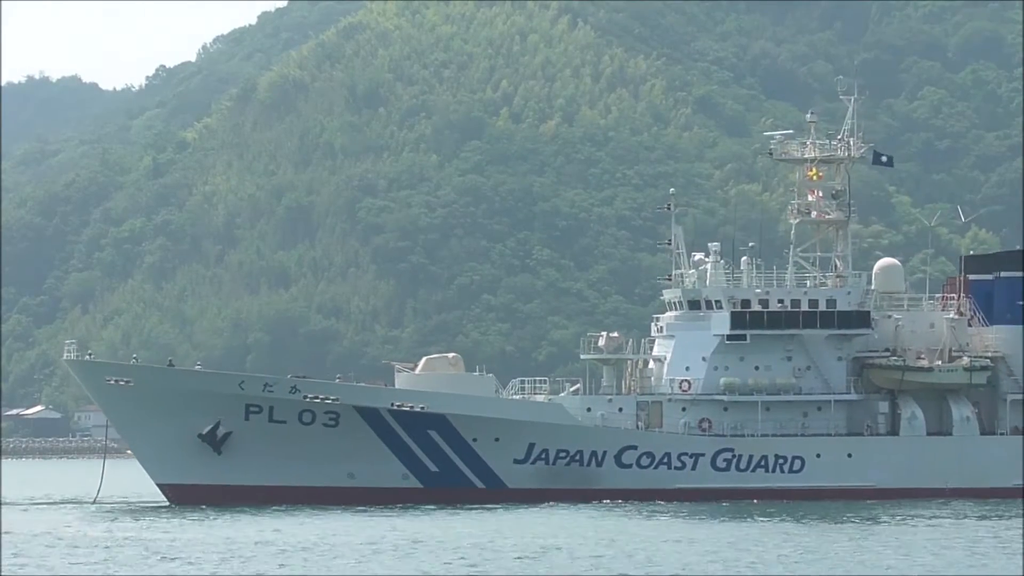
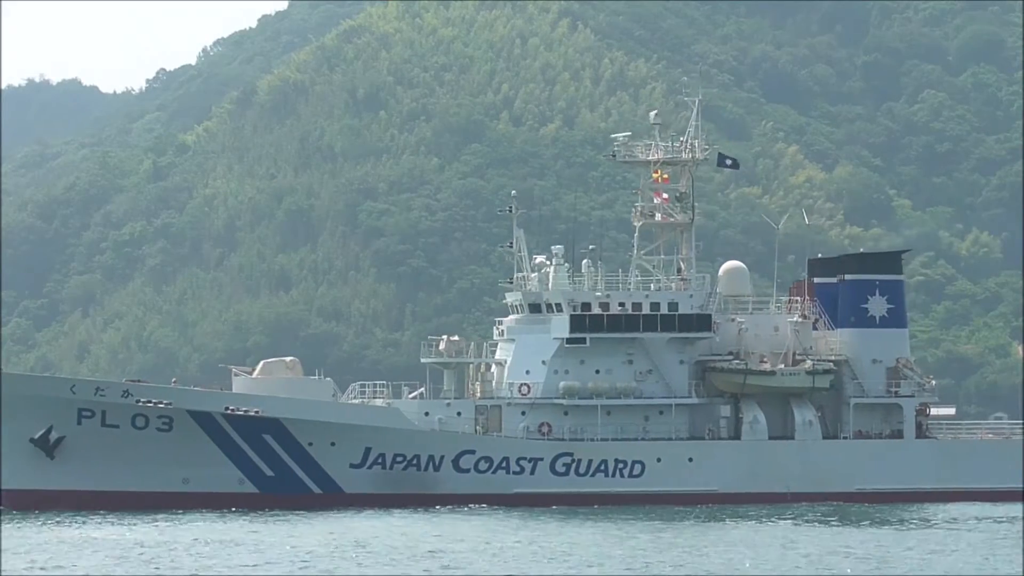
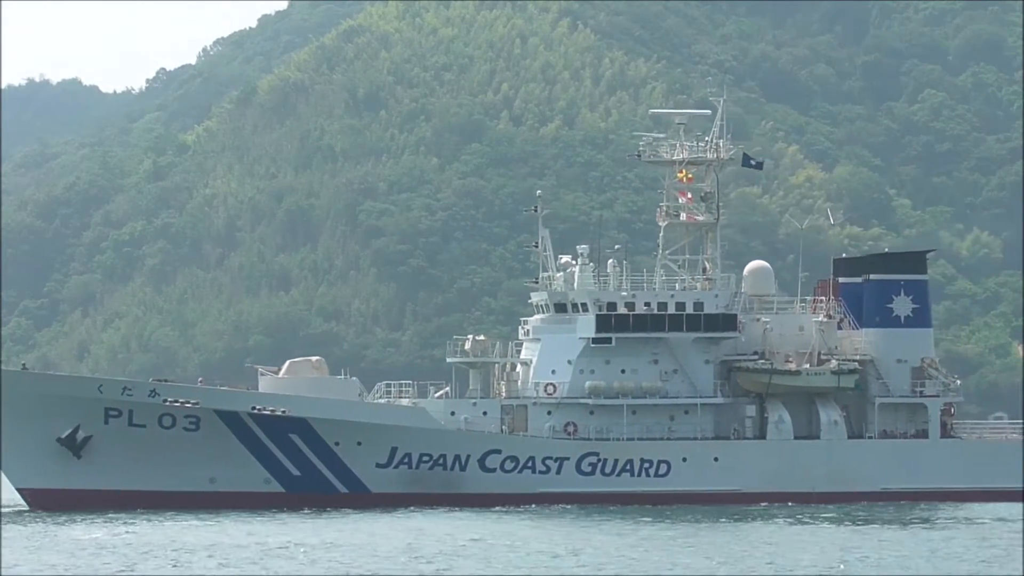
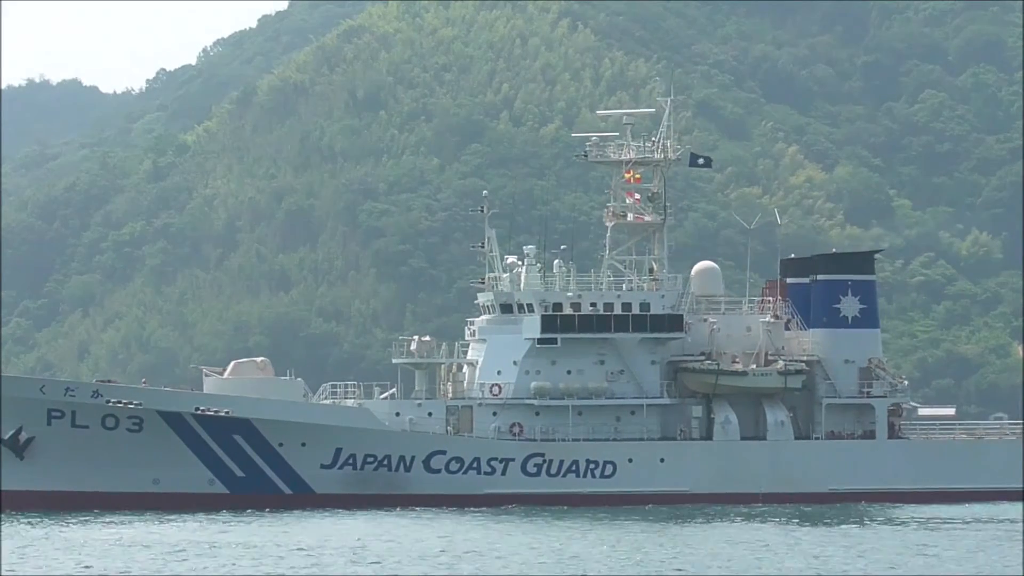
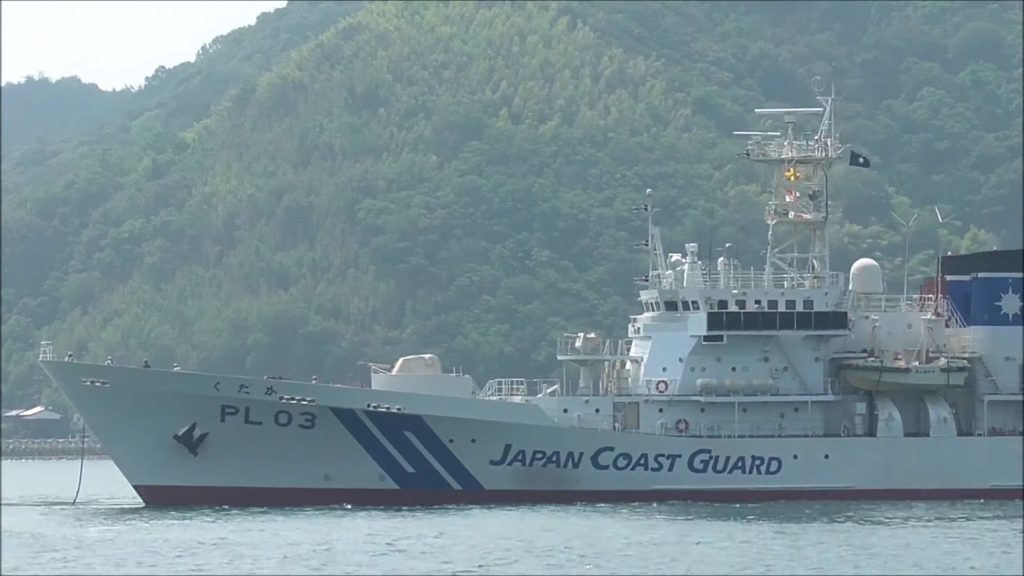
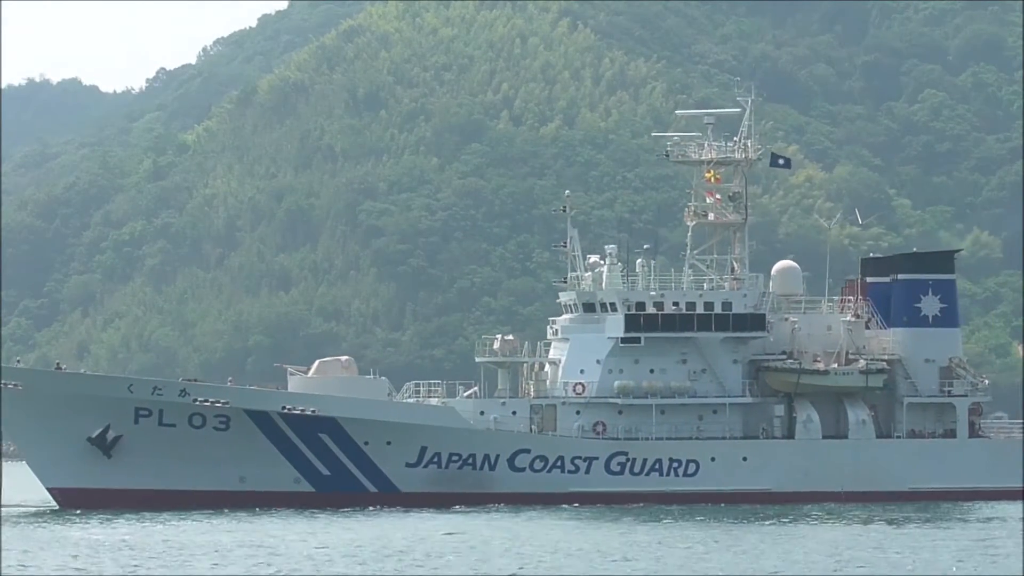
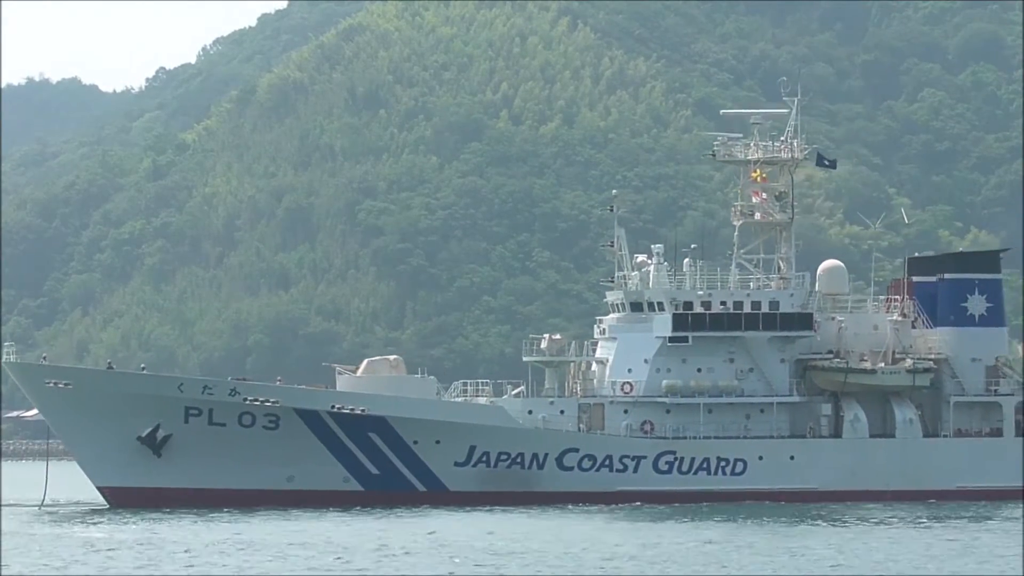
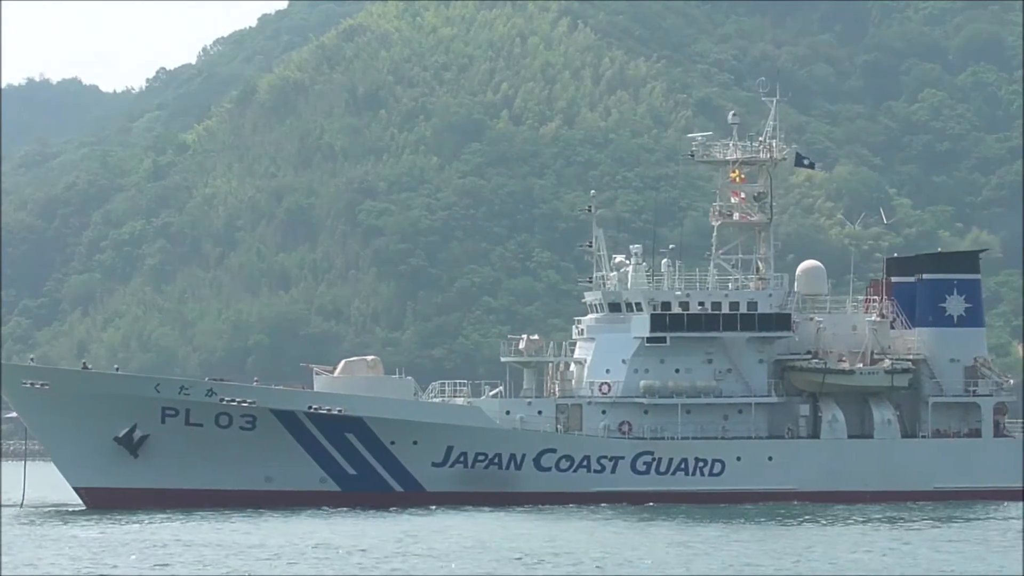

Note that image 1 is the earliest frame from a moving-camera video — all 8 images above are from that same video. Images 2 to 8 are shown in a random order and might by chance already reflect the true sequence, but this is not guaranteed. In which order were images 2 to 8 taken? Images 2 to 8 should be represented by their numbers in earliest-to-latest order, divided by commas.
5, 7, 8, 6, 3, 2, 4
